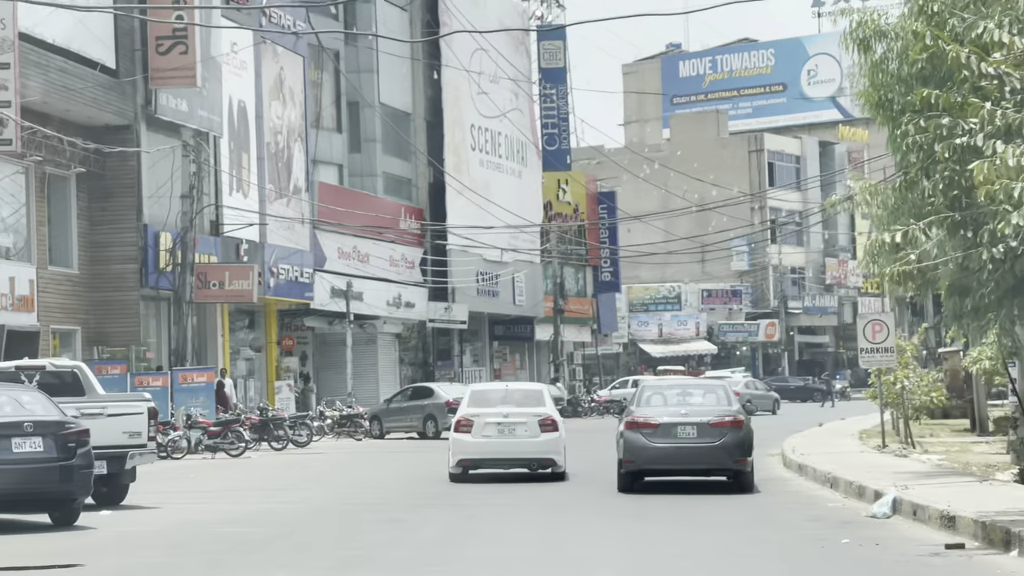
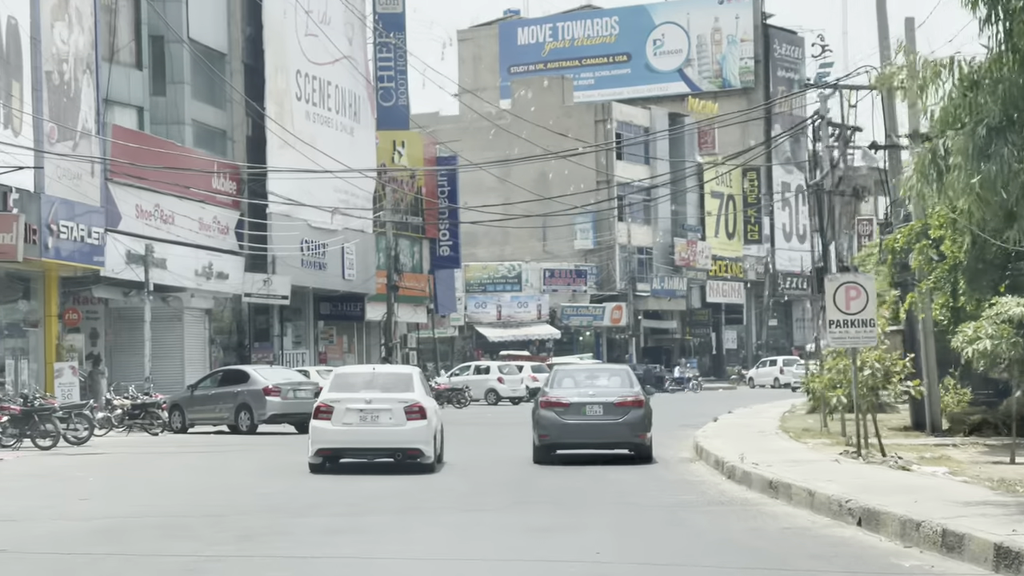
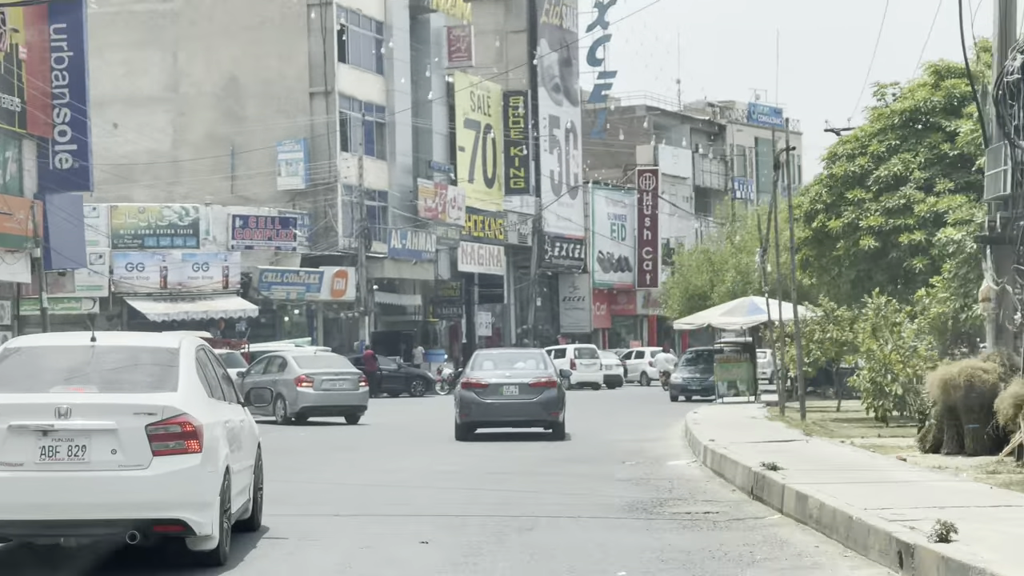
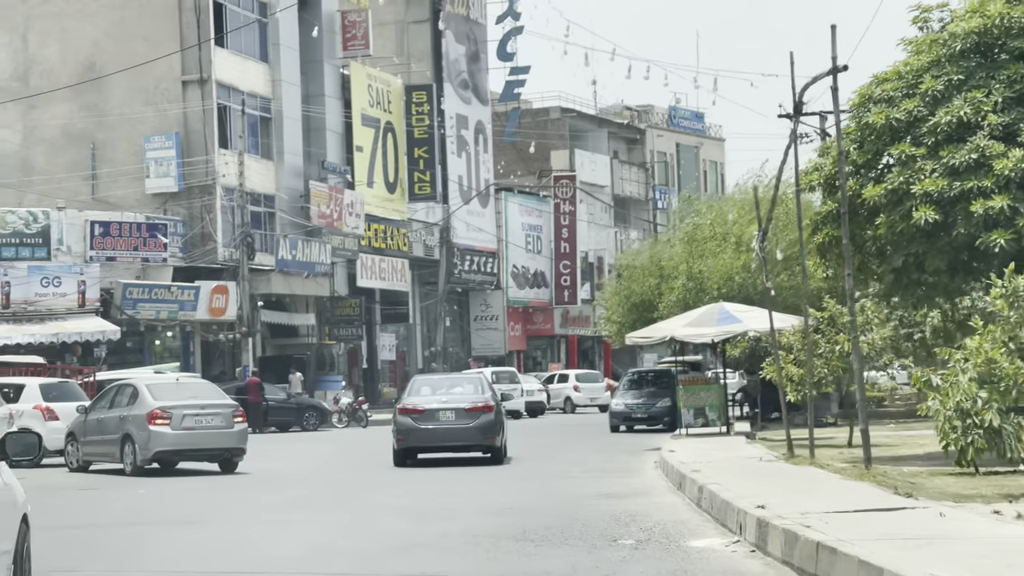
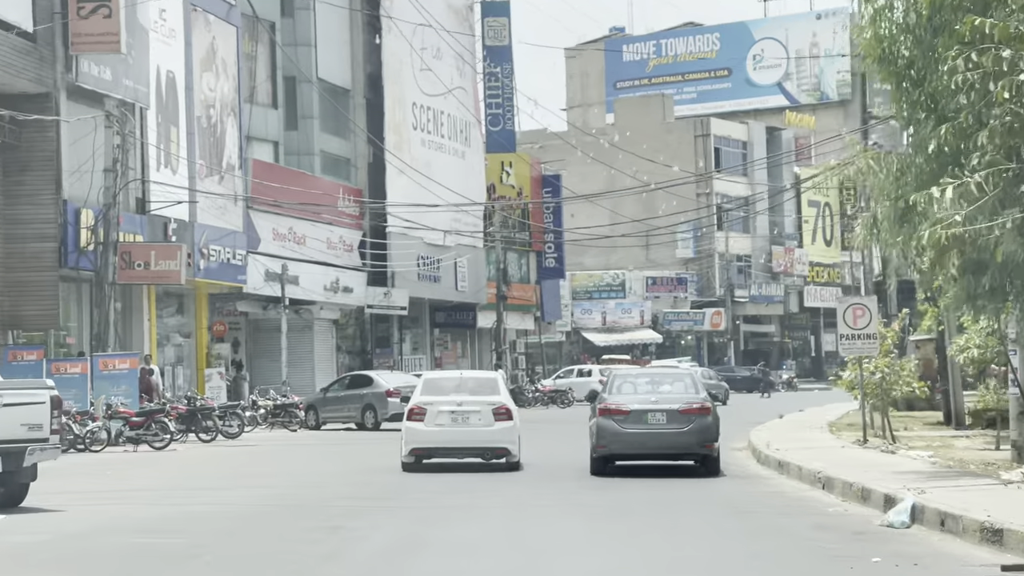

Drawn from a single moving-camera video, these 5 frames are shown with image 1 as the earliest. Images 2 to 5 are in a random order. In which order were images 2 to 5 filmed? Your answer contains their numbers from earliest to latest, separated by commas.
5, 2, 3, 4
